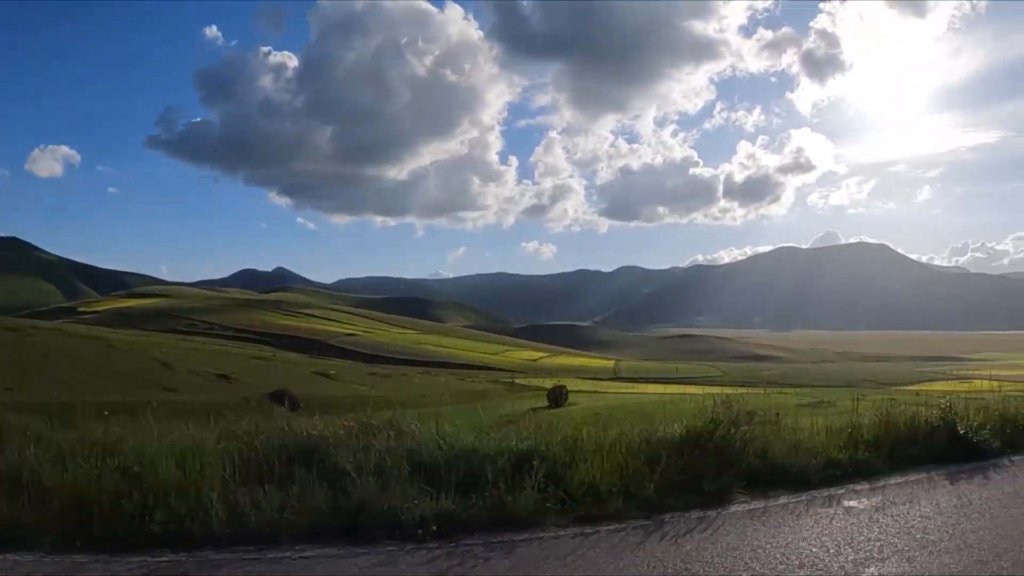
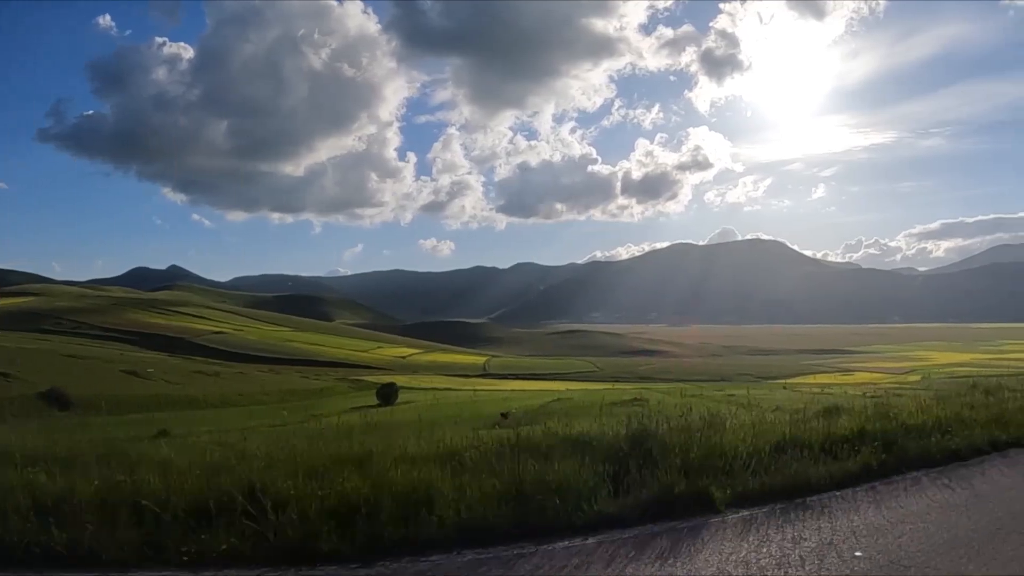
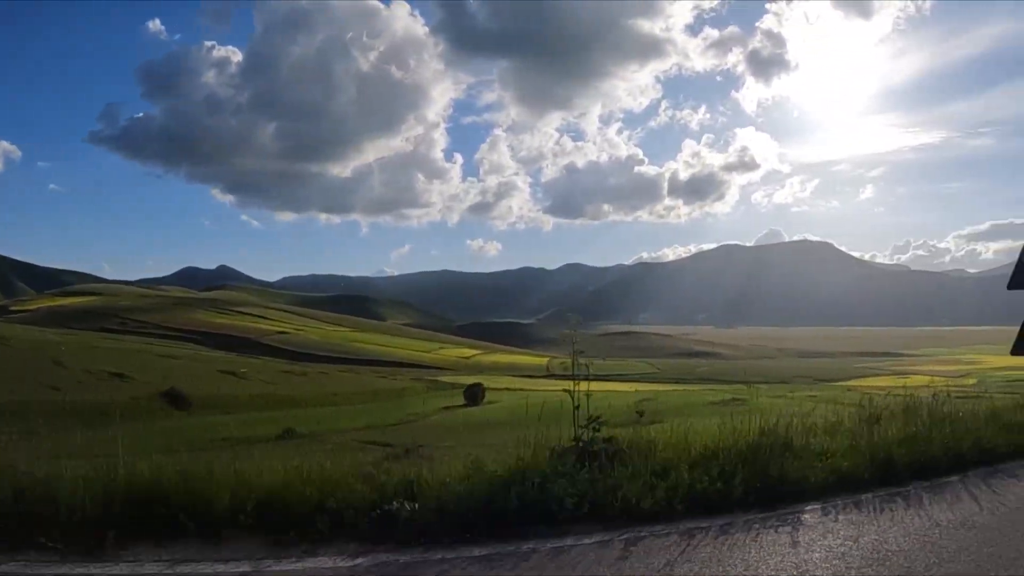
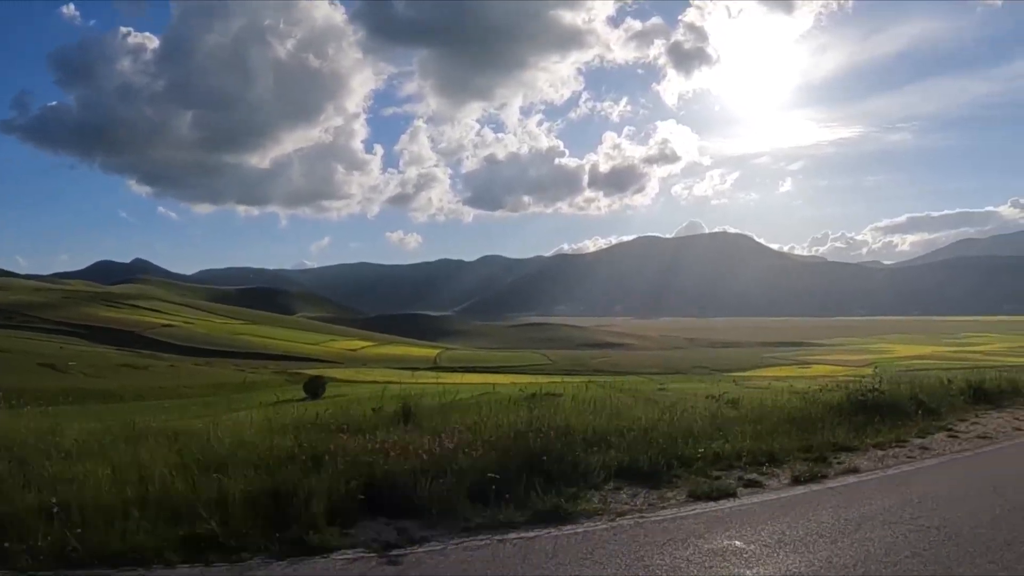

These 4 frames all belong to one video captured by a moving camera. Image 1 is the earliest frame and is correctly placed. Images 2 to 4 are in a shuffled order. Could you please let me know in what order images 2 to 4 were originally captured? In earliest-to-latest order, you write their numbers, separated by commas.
3, 2, 4
